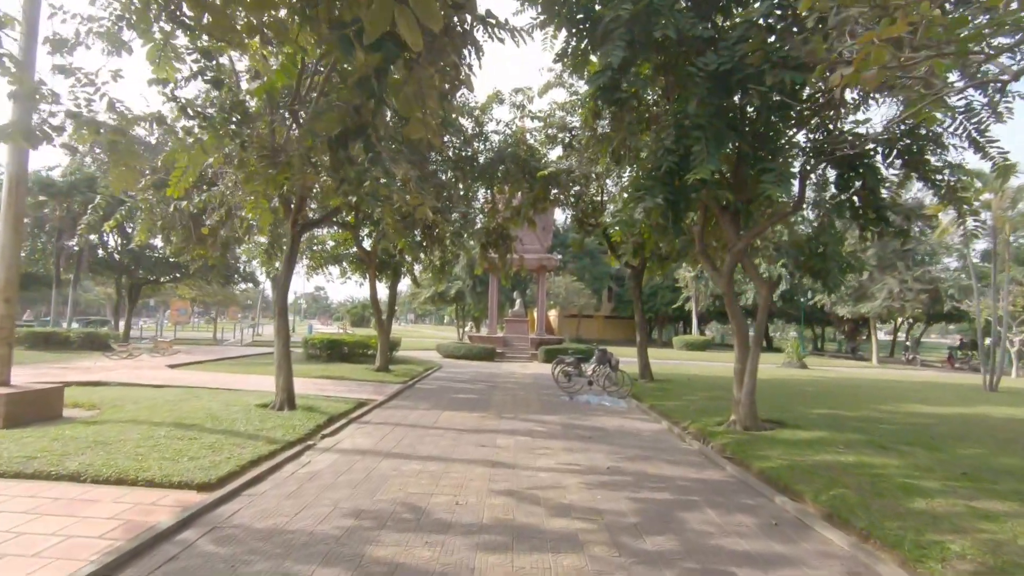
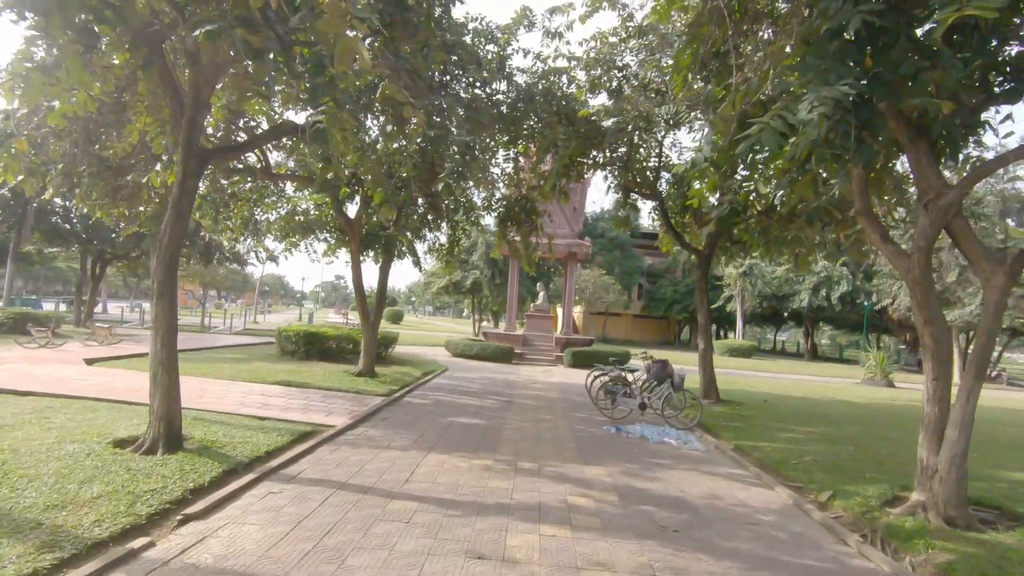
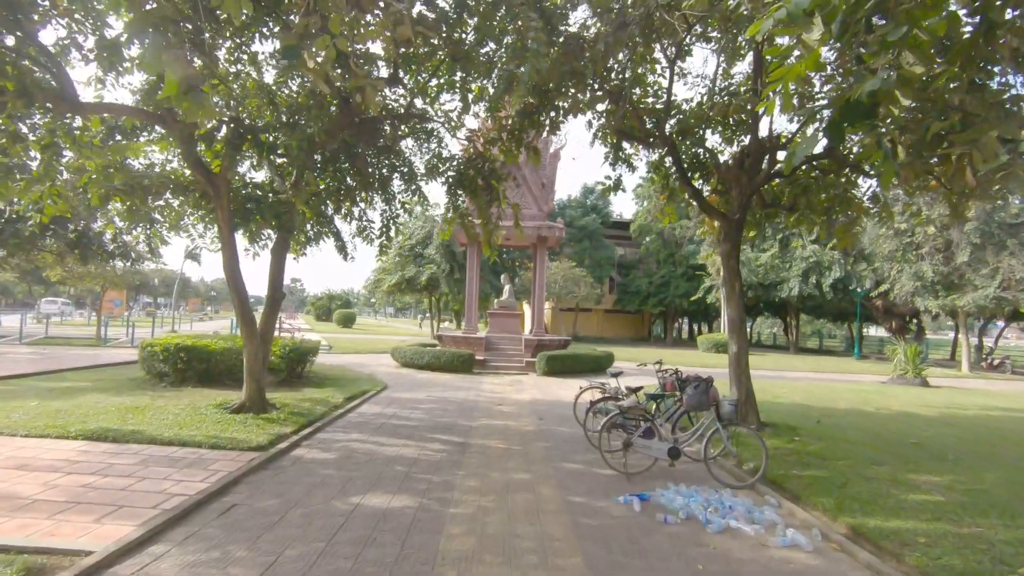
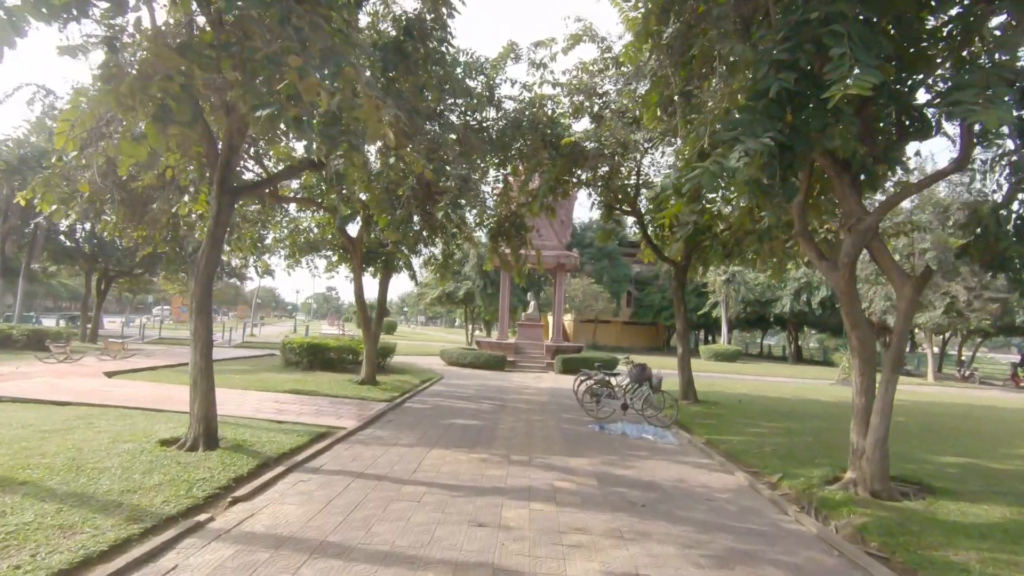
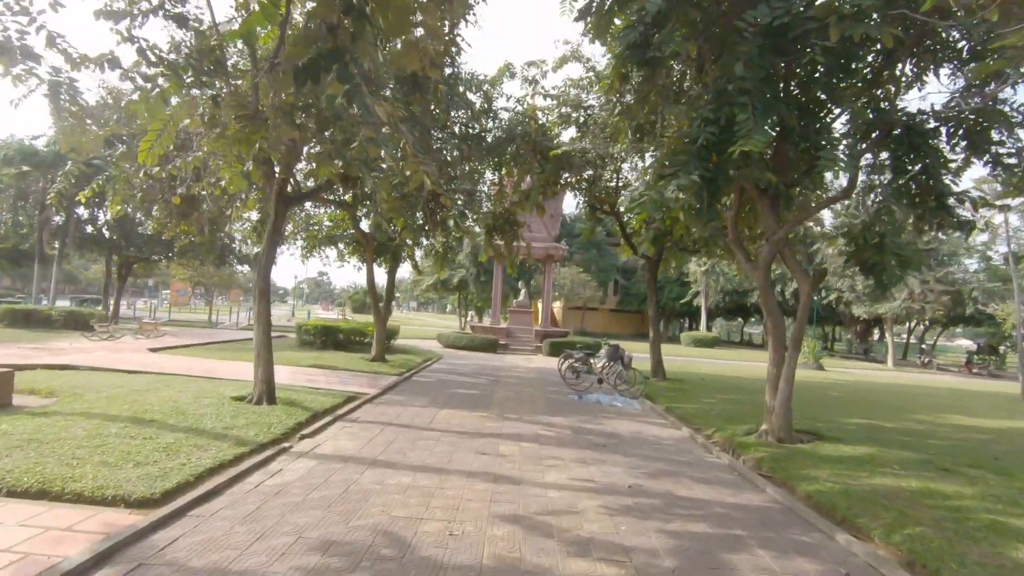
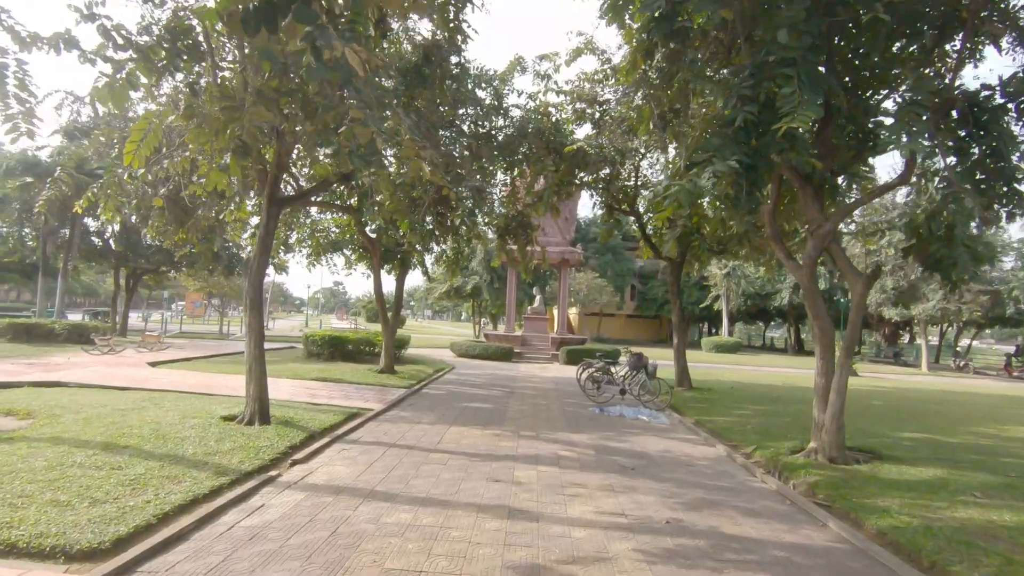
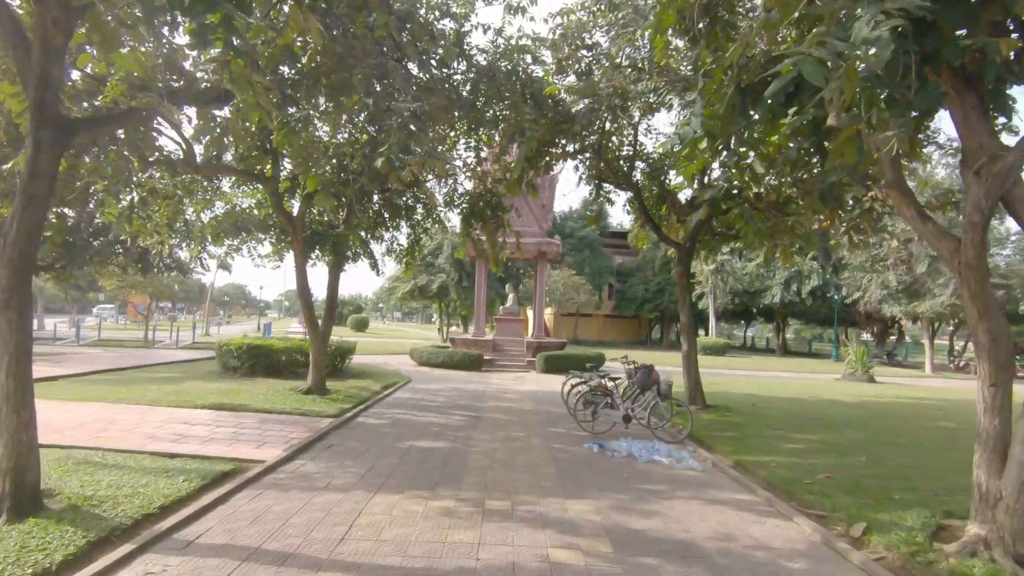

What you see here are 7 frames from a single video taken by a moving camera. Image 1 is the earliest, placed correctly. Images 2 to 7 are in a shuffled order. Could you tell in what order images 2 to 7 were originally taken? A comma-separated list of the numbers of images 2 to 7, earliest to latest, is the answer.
5, 6, 4, 2, 7, 3
